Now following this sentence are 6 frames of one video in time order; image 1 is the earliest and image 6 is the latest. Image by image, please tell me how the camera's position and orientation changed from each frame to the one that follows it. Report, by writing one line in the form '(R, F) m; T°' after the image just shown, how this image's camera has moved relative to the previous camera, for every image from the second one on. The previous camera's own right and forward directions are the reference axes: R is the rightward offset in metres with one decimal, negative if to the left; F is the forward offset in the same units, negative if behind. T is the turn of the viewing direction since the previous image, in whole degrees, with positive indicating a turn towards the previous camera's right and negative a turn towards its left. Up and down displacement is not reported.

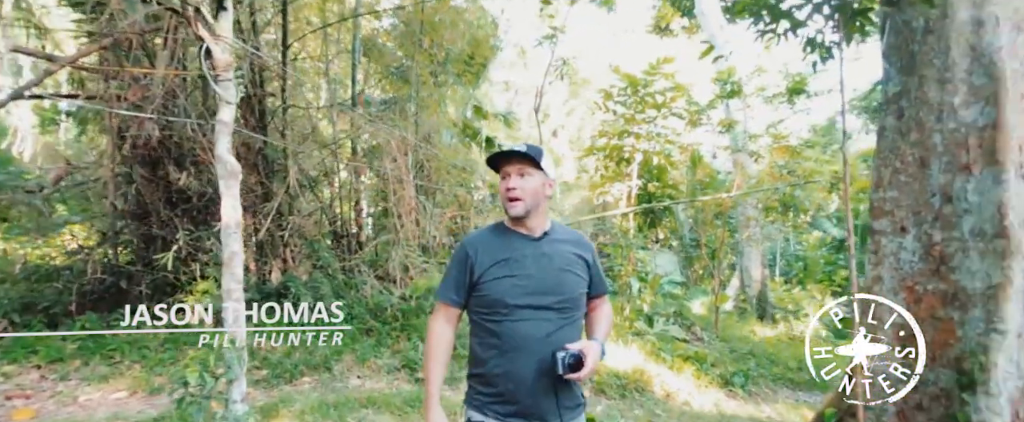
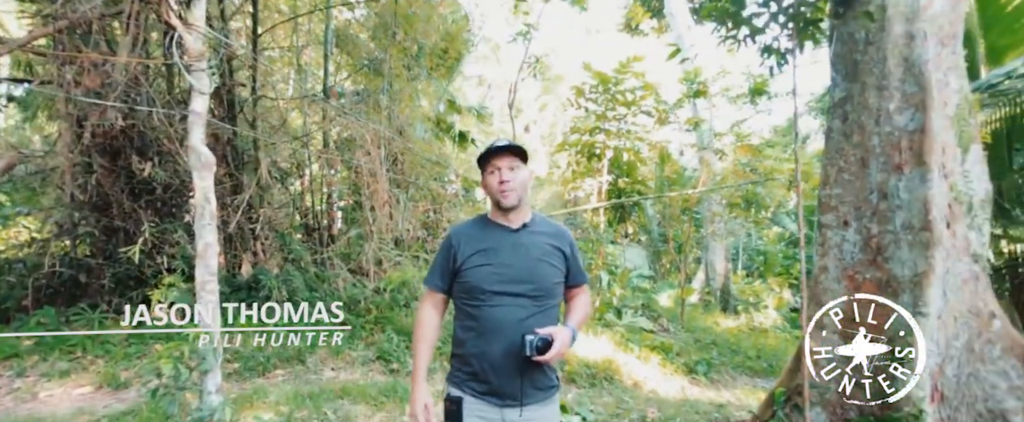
(0.0, -0.1) m; +3°
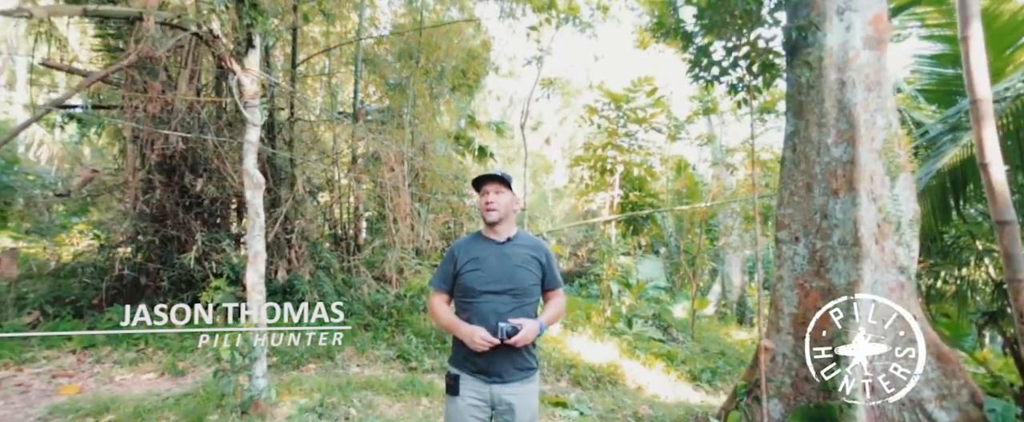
(+0.1, -0.4) m; -3°
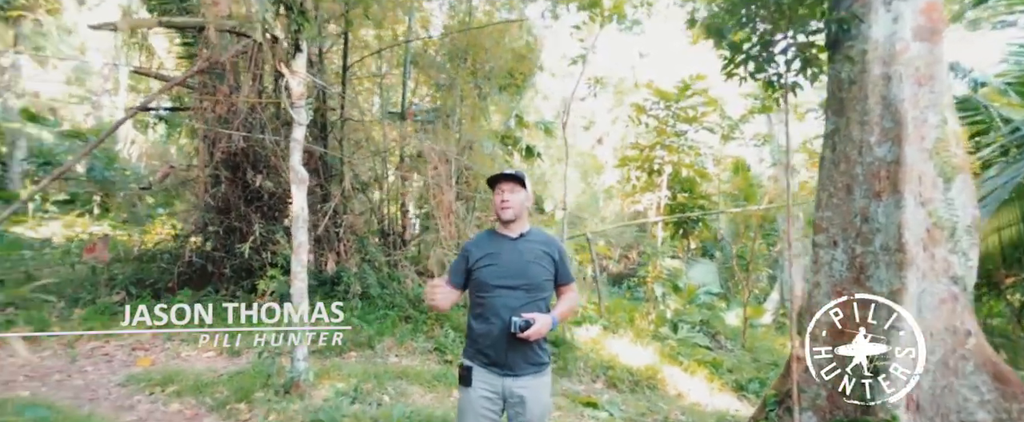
(+0.2, 0.0) m; -6°
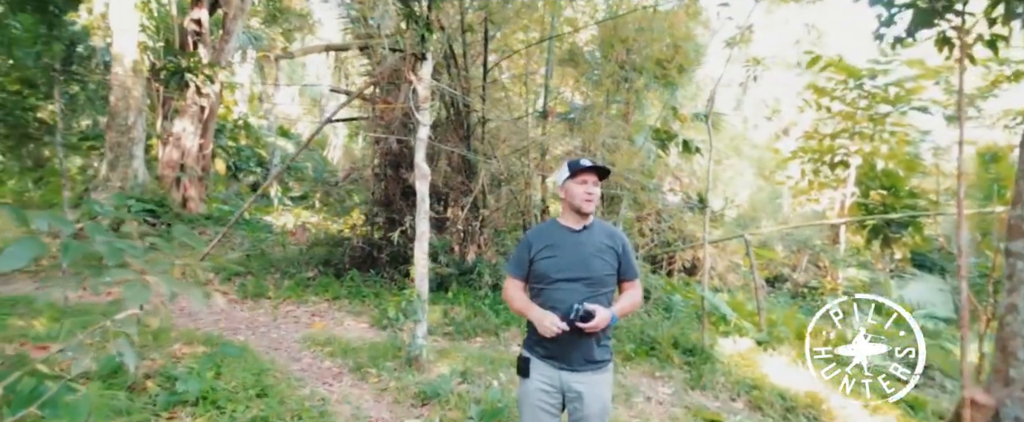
(+0.5, +0.2) m; -20°
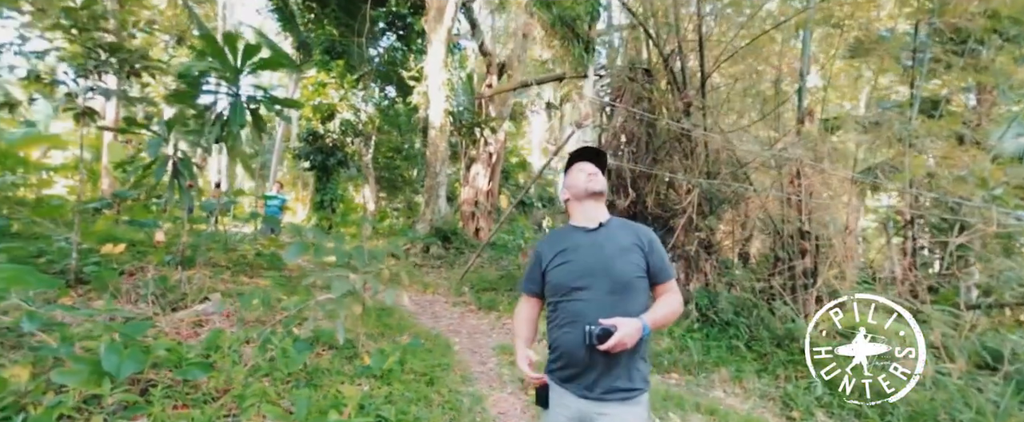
(+1.3, +0.6) m; -41°
